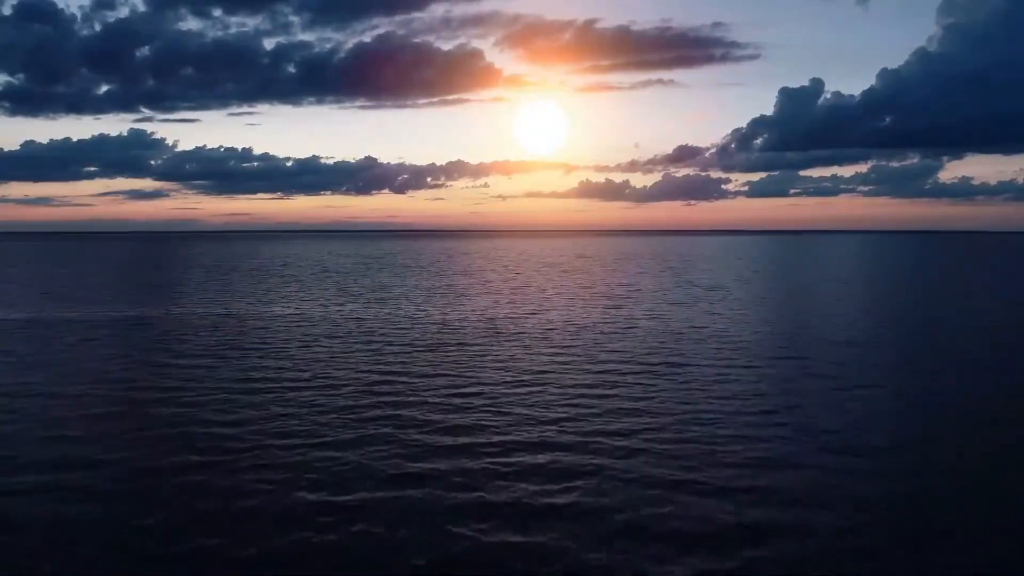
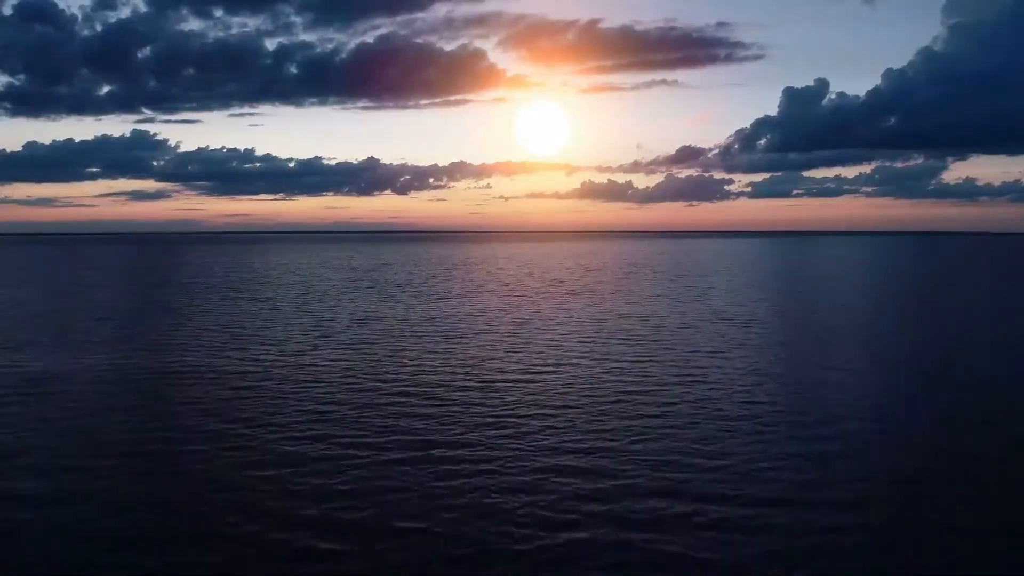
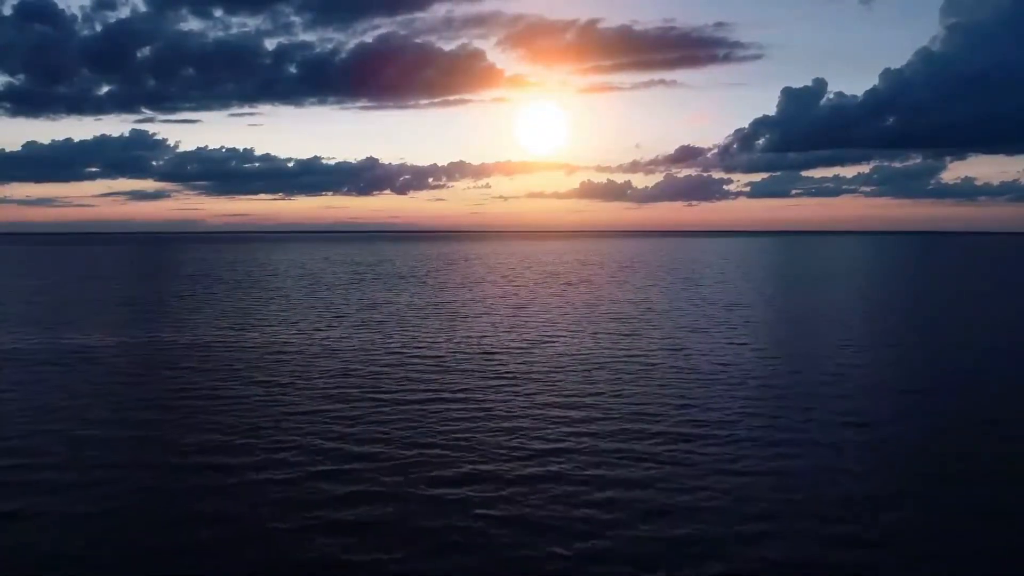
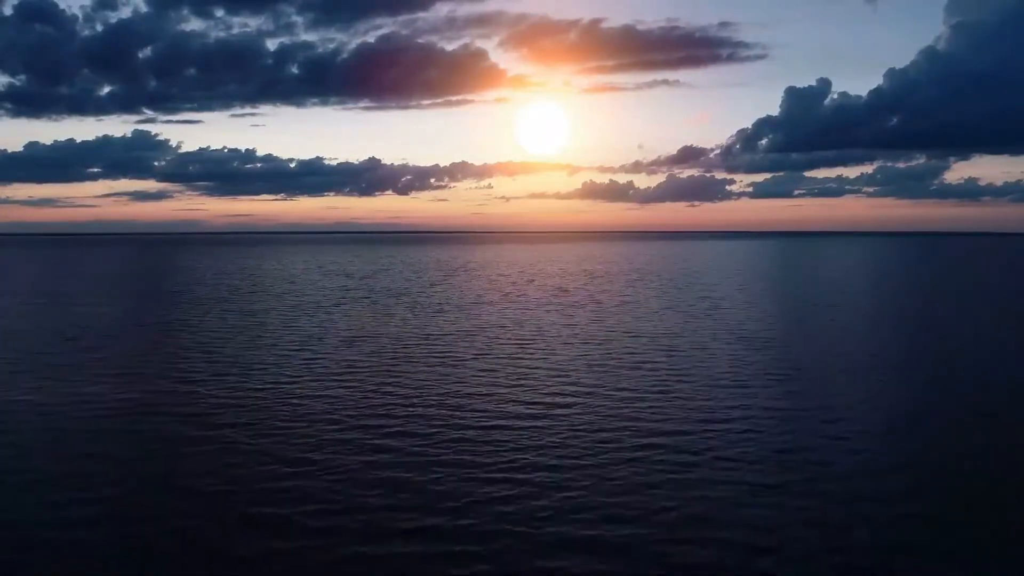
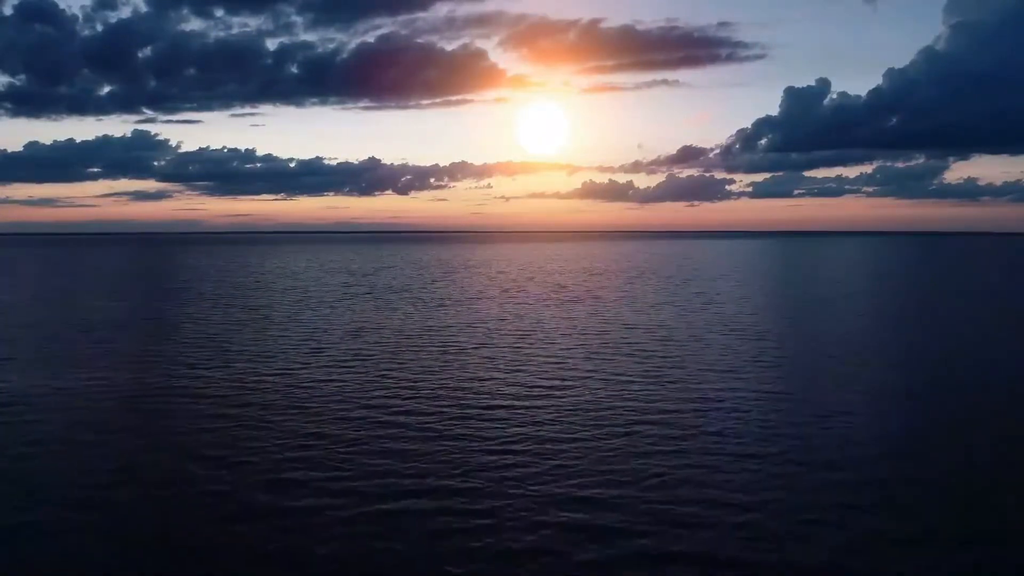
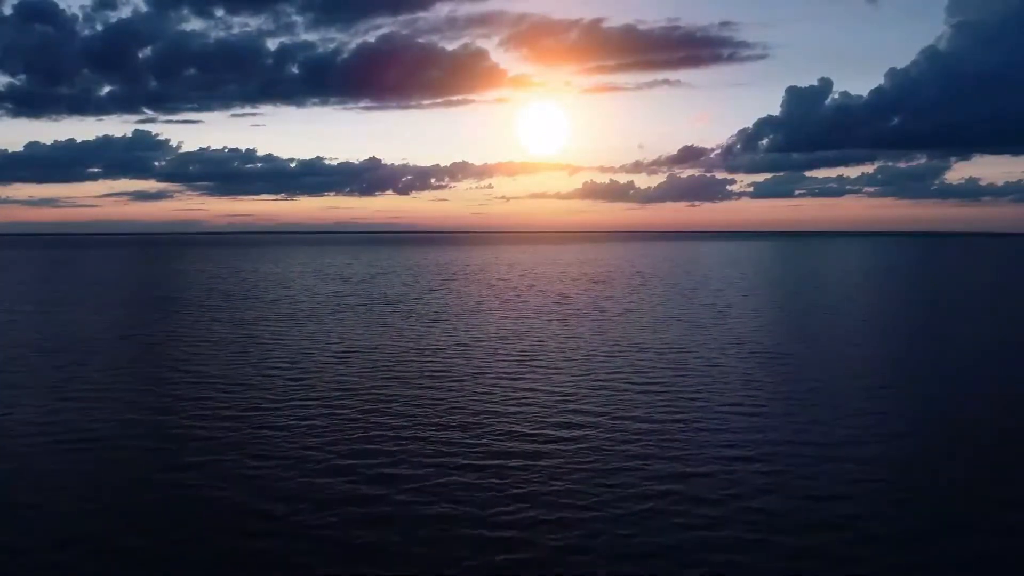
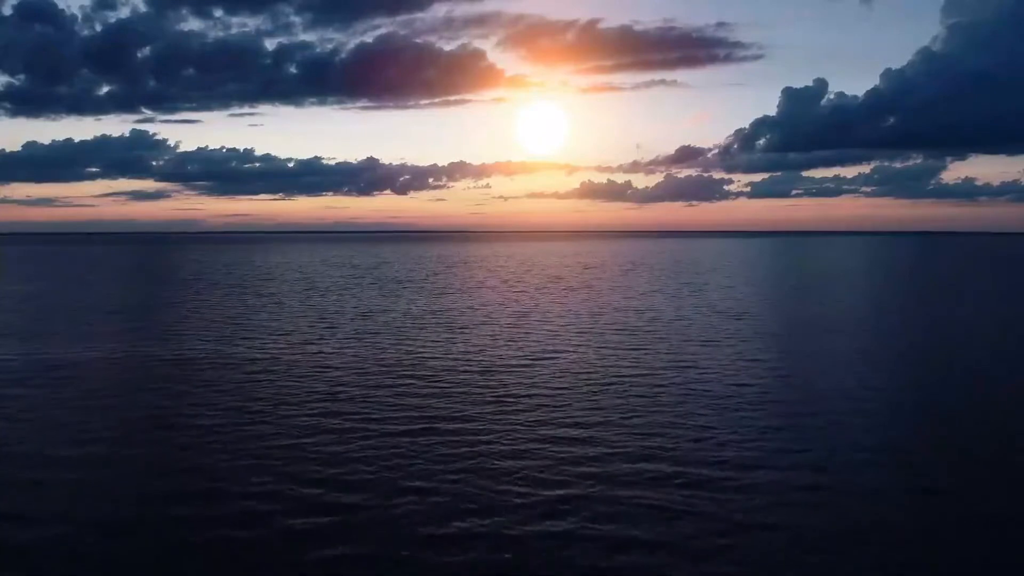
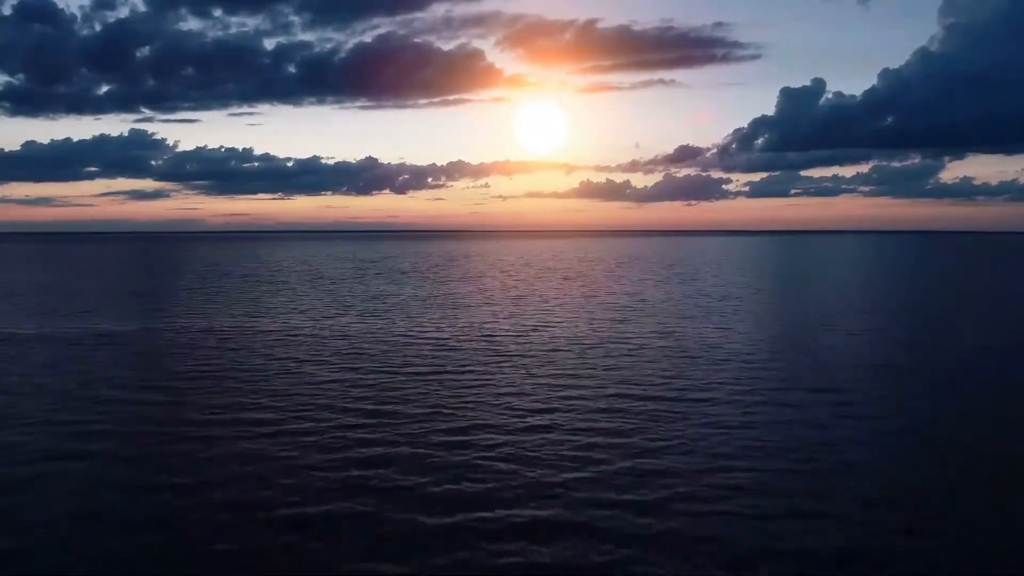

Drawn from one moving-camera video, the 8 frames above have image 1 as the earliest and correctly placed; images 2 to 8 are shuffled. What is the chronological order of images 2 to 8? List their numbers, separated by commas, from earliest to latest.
8, 3, 7, 2, 5, 4, 6
